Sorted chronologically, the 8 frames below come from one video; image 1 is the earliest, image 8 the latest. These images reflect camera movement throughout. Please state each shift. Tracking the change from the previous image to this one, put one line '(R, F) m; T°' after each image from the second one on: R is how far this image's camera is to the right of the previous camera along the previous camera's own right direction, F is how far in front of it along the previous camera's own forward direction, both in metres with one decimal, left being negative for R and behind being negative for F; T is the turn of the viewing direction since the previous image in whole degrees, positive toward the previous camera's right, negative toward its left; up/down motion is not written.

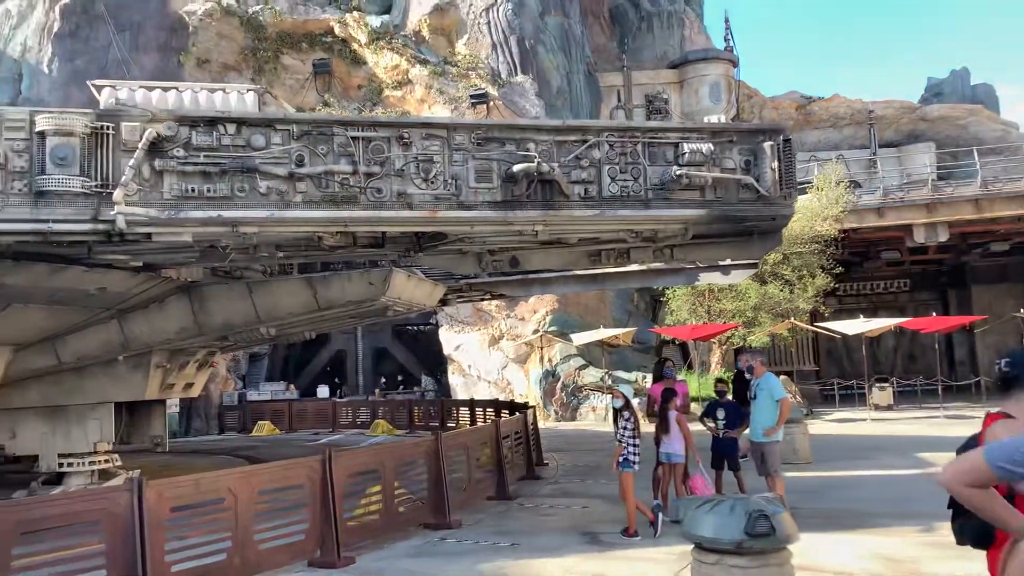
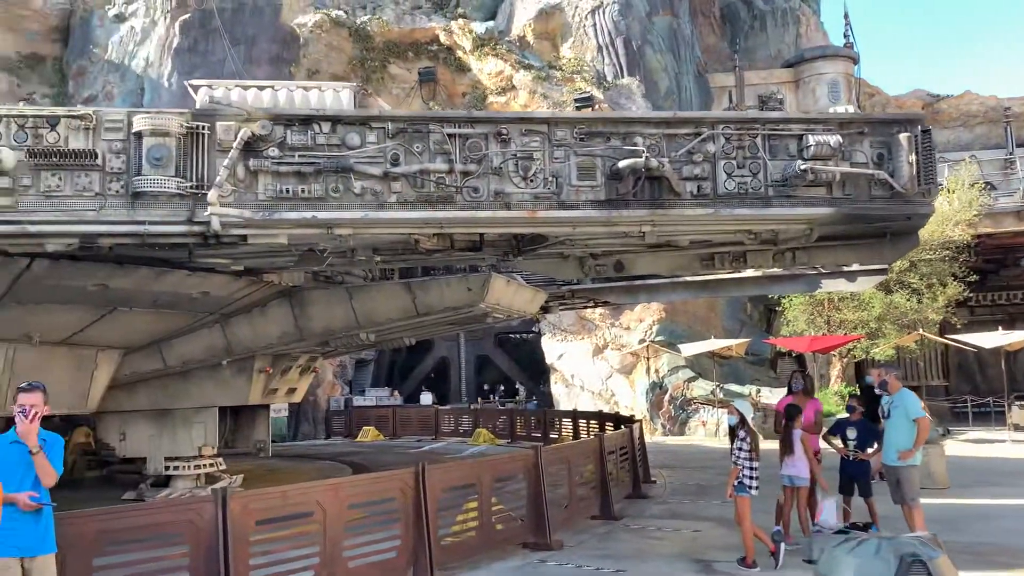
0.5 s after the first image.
(0.0, +0.6) m; -7°
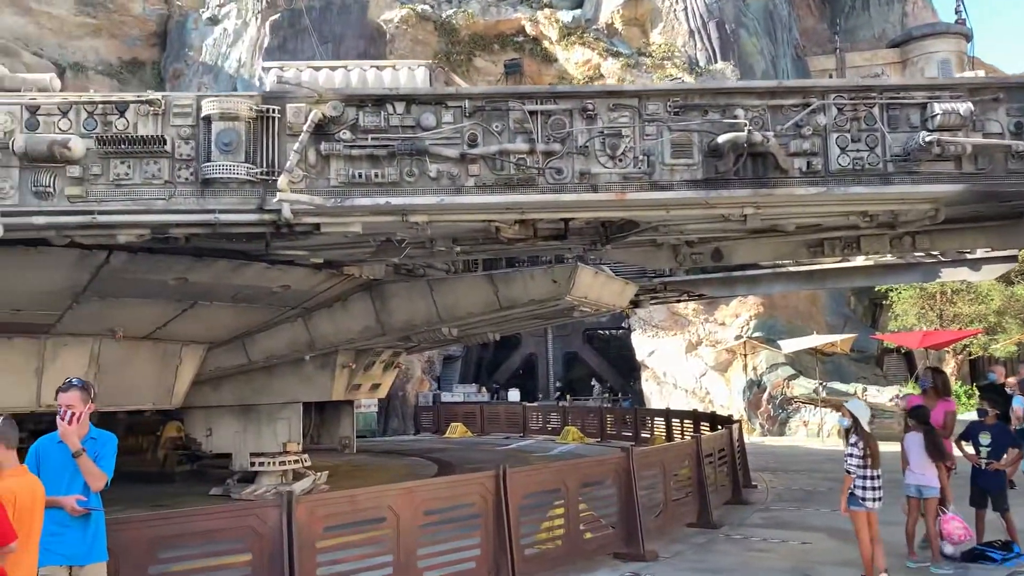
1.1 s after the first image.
(0.0, +0.6) m; -6°
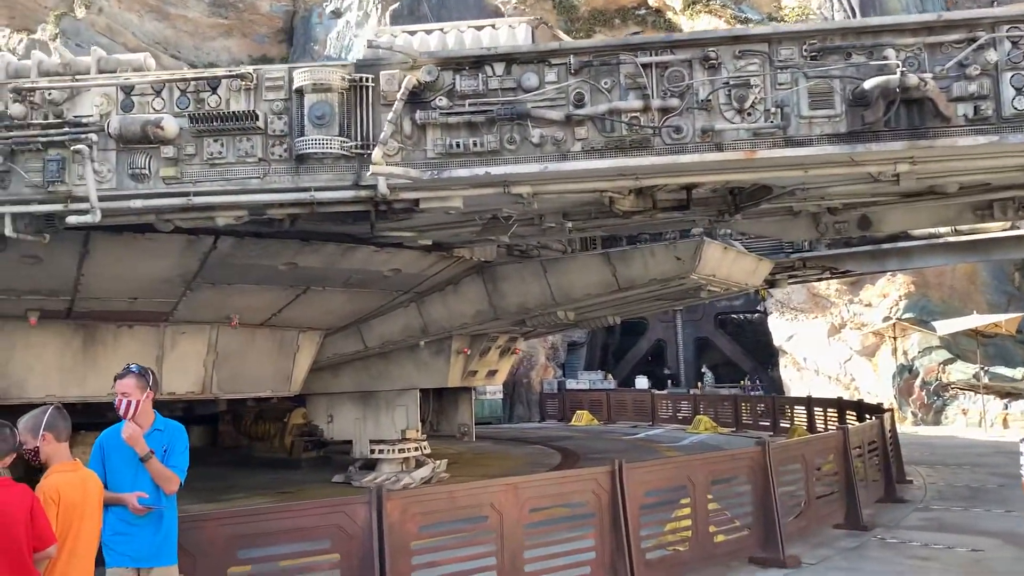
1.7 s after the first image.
(+0.1, +0.7) m; -9°
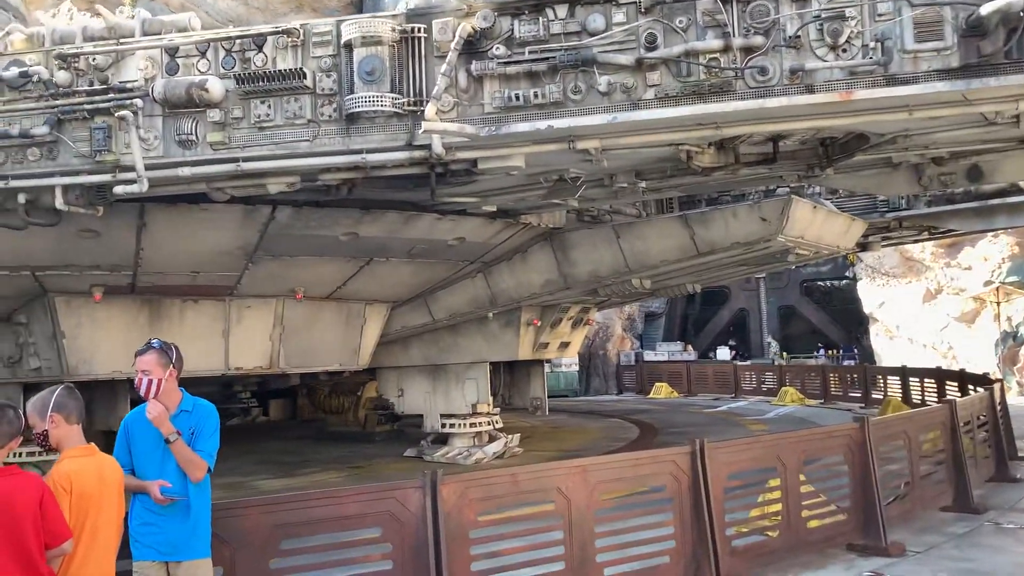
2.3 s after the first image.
(+0.1, +0.5) m; -5°
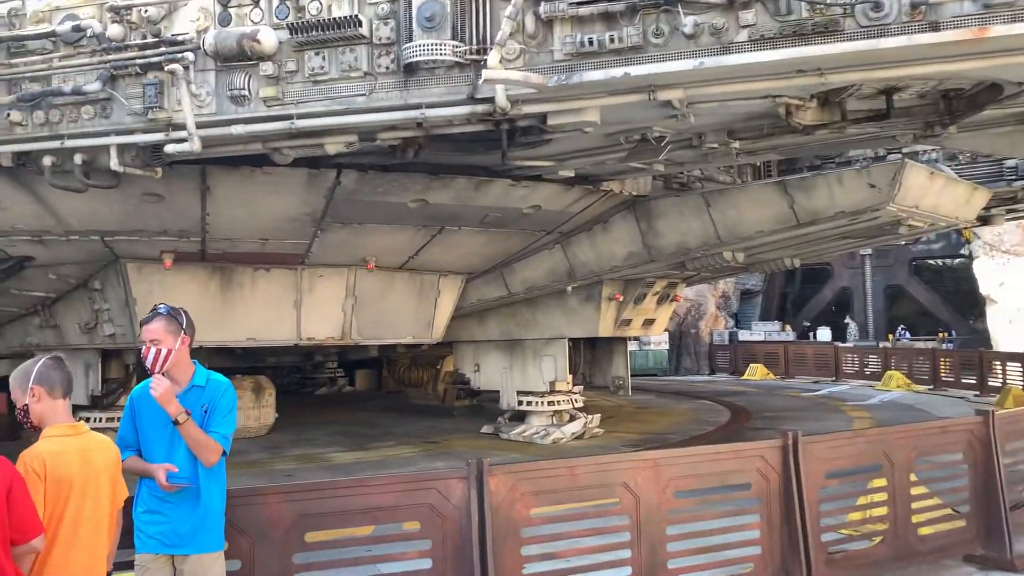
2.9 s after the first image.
(+0.2, +0.6) m; -6°
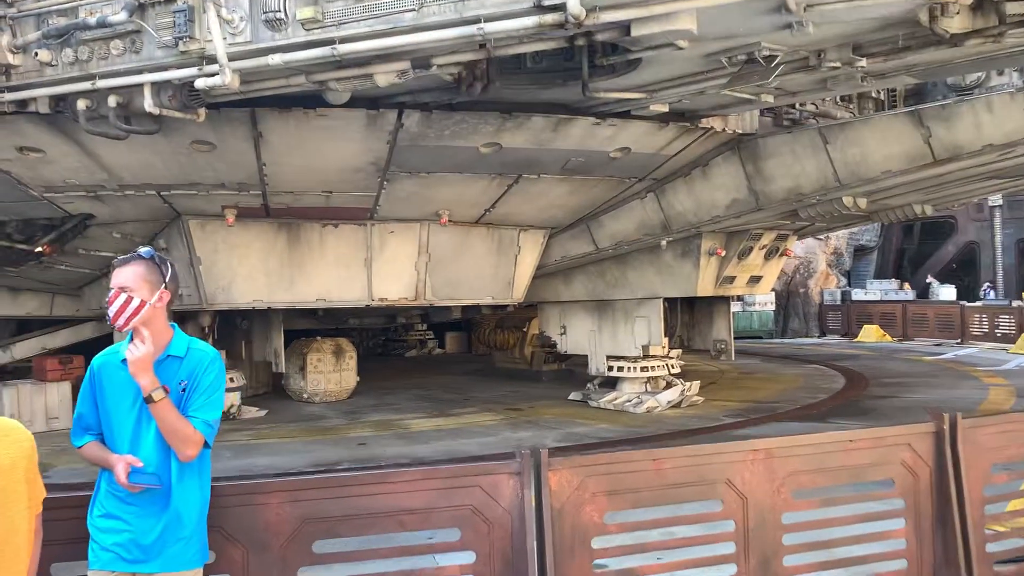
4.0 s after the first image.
(+0.1, +1.0) m; -7°
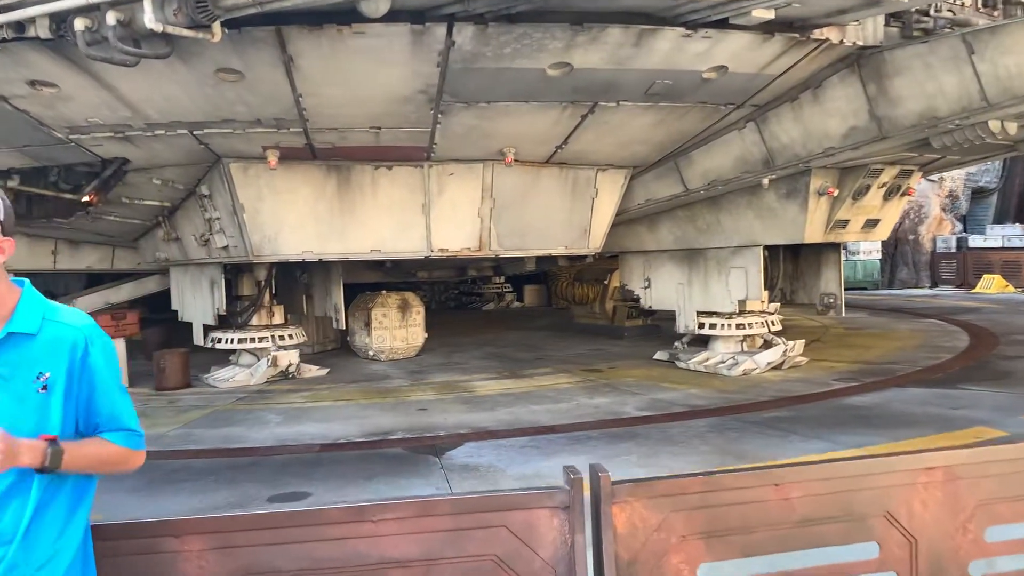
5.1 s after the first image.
(+0.1, +1.1) m; -6°
